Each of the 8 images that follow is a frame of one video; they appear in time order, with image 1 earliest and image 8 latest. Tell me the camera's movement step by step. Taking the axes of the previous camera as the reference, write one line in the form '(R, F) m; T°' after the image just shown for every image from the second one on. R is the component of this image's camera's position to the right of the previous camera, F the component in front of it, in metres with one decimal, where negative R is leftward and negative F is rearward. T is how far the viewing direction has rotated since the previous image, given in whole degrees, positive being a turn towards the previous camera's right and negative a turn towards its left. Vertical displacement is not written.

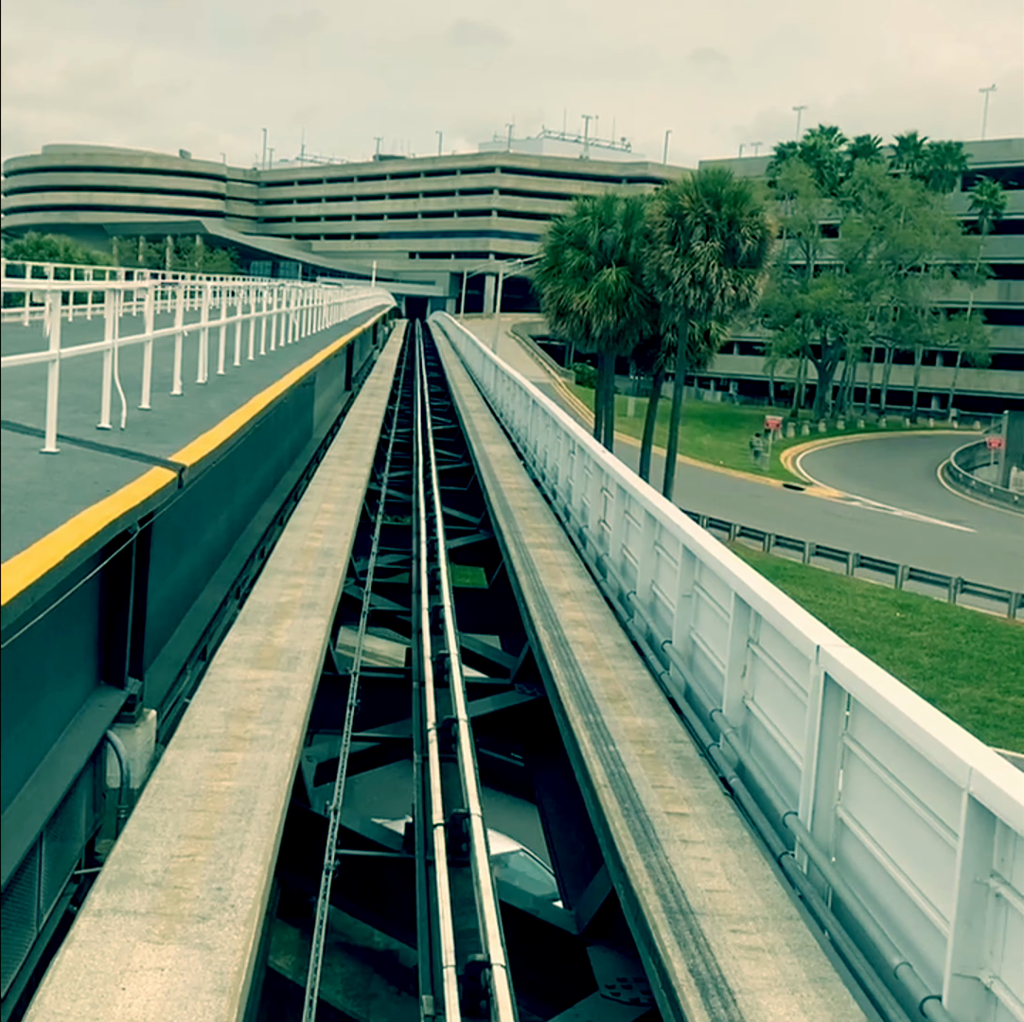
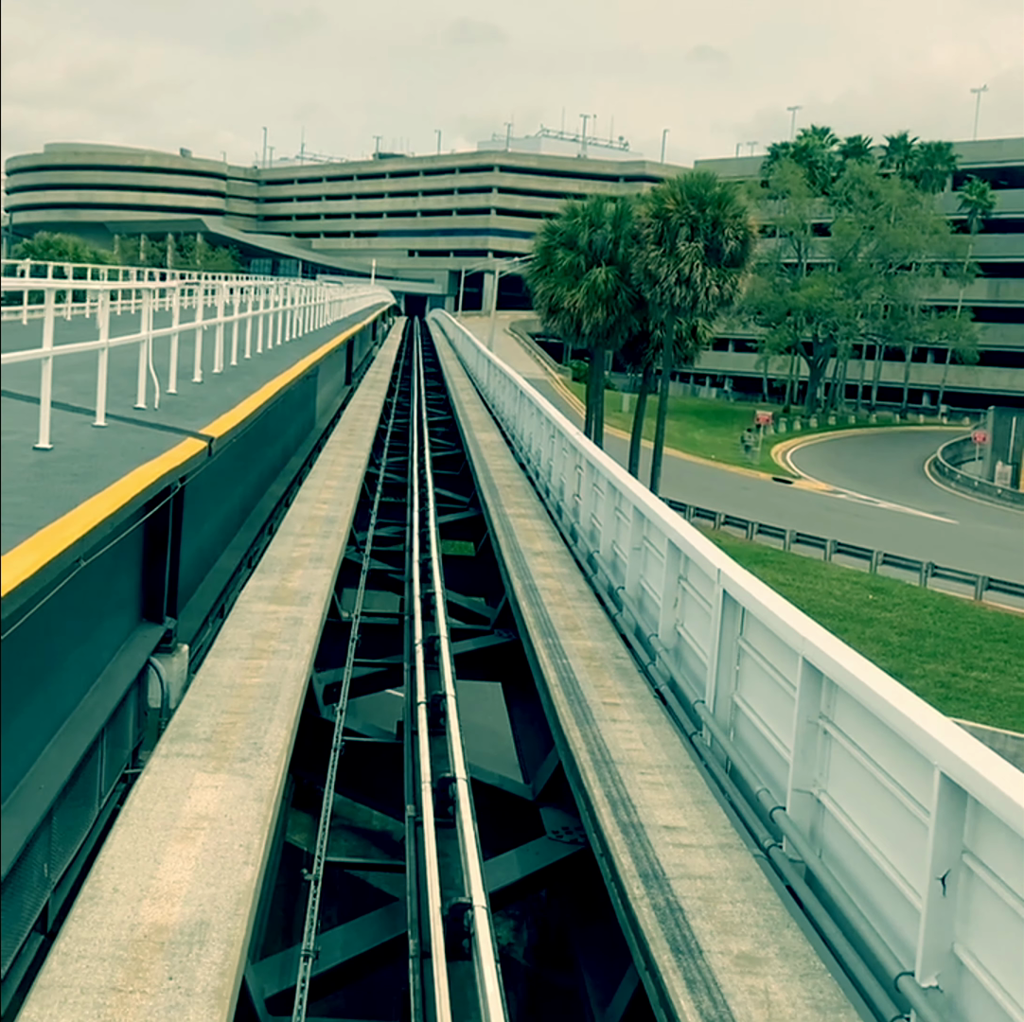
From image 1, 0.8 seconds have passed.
(+0.2, -1.4) m; 0°
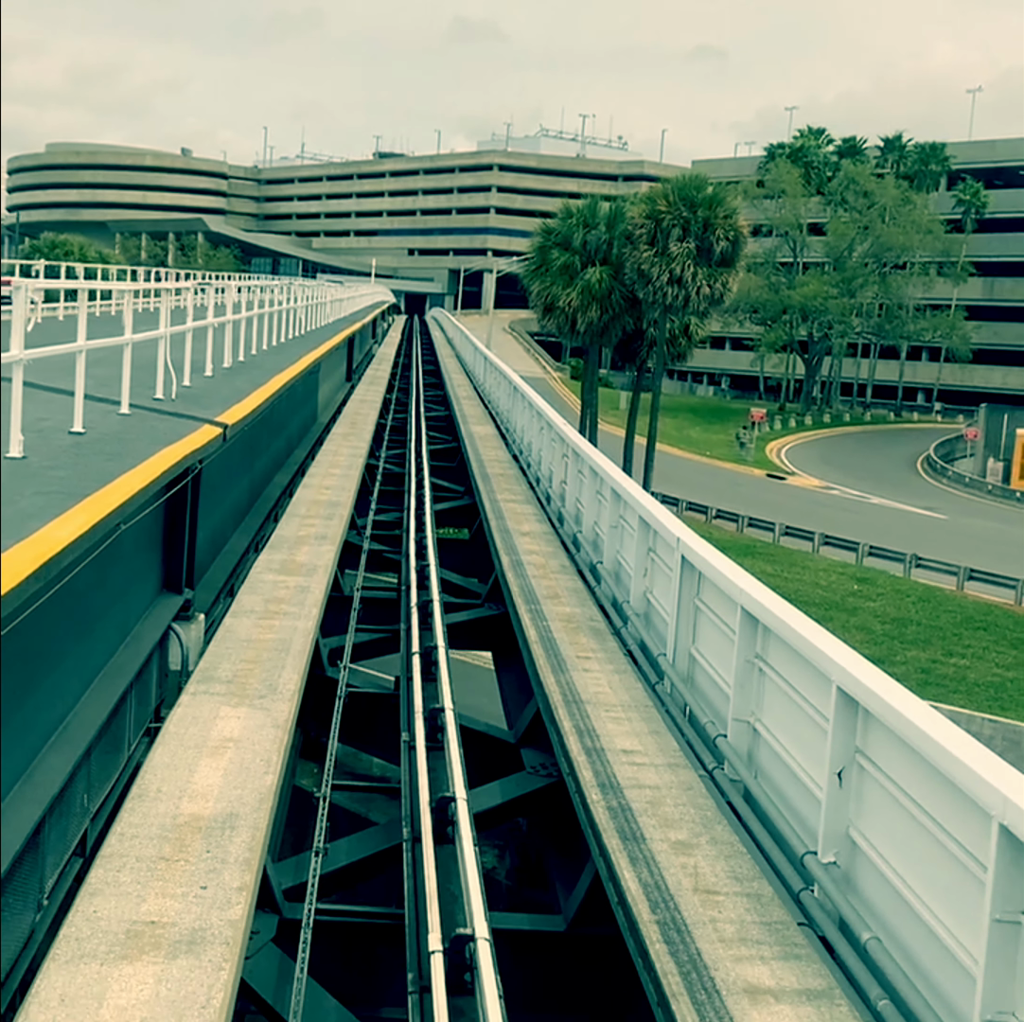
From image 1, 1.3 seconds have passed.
(+0.1, -0.9) m; 0°
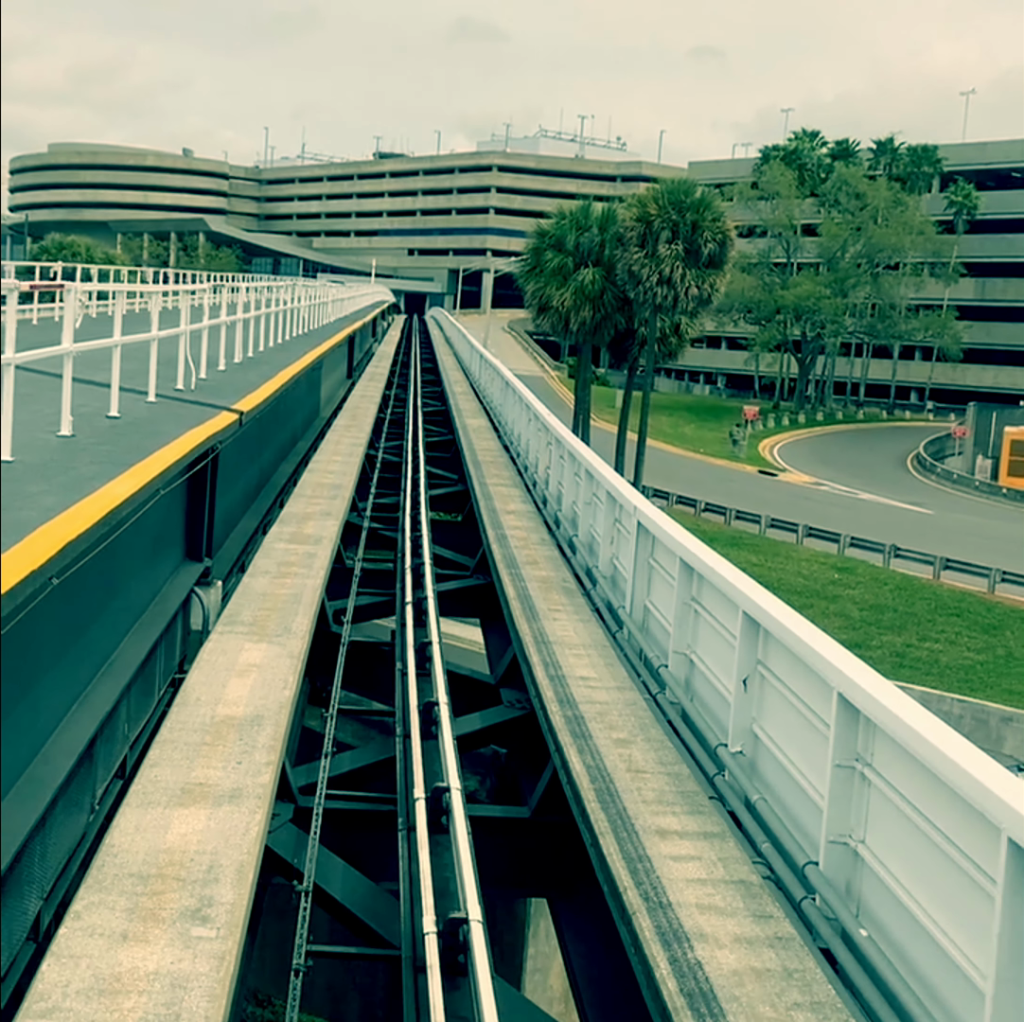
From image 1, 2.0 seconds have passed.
(+0.1, -1.2) m; 0°
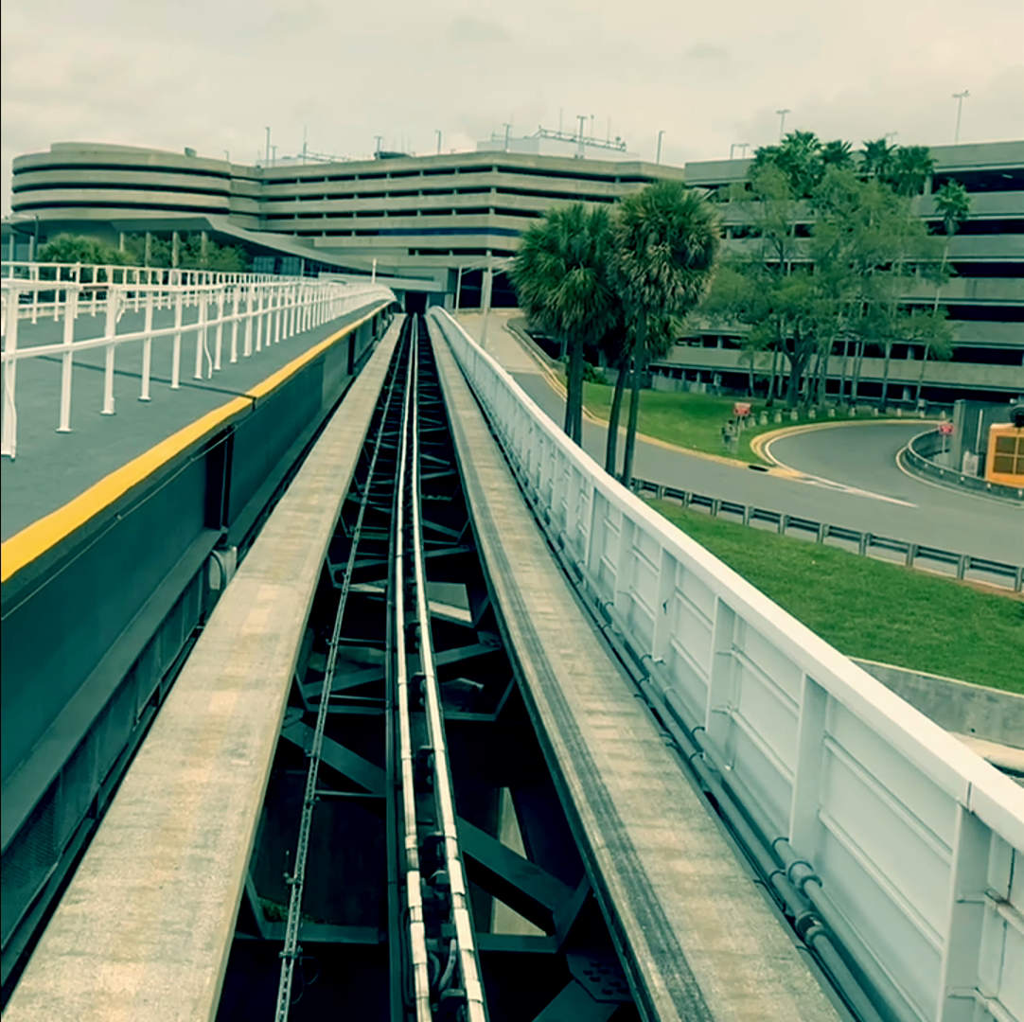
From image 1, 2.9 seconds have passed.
(+0.2, -1.5) m; 0°
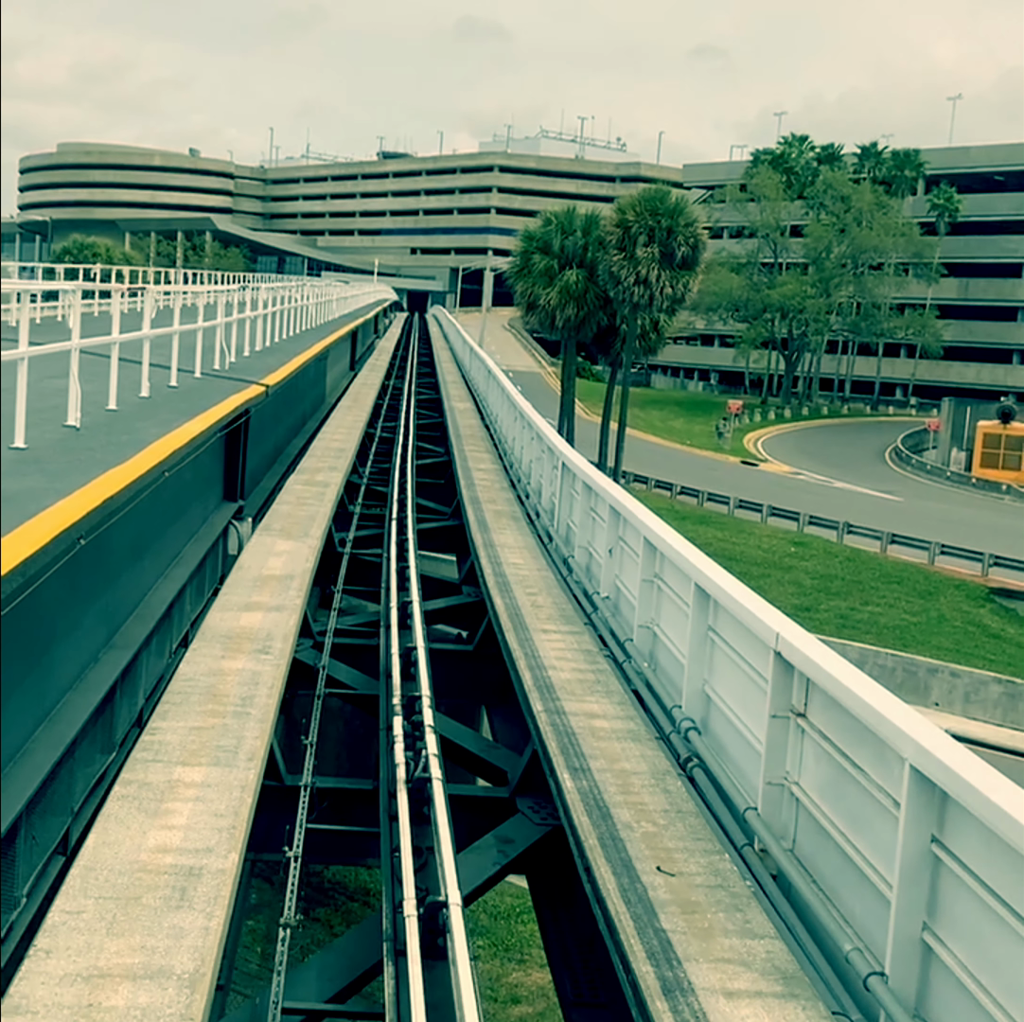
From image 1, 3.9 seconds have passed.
(+0.2, -1.6) m; 0°
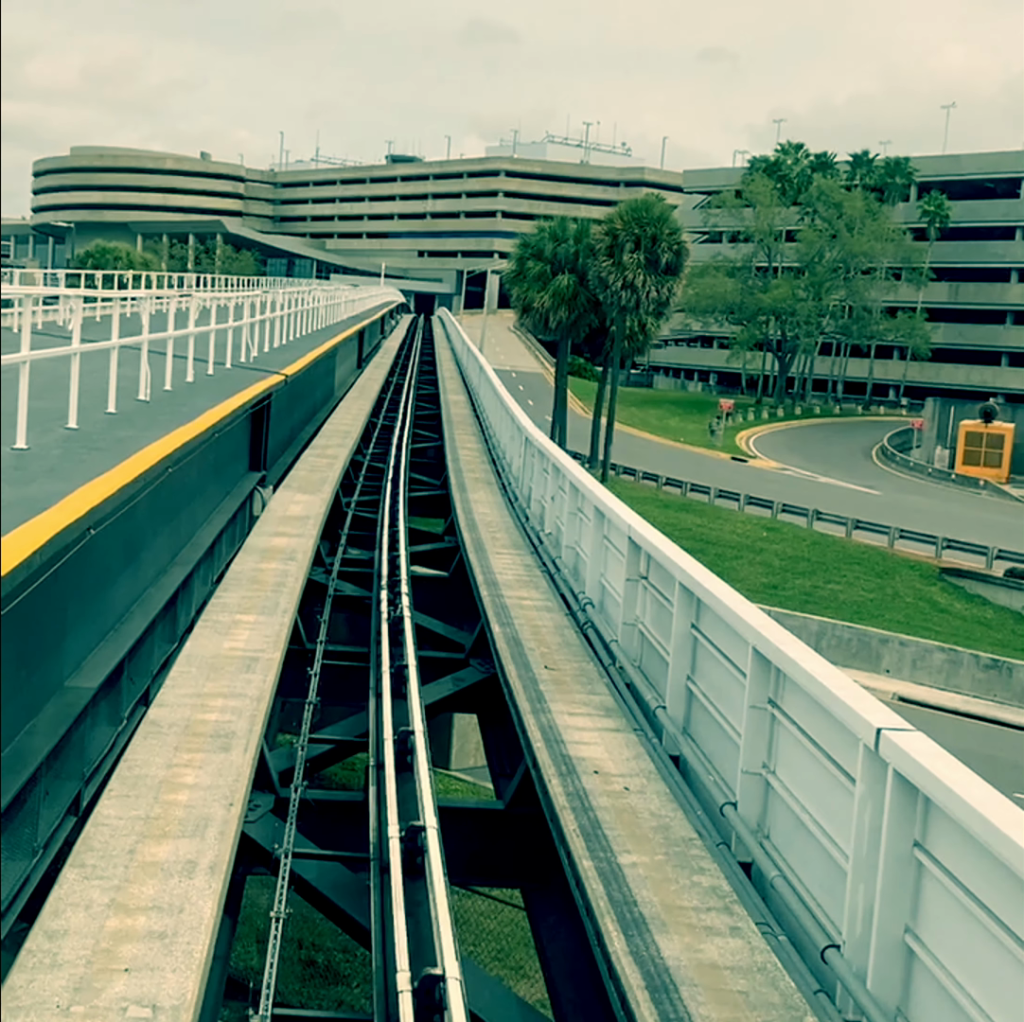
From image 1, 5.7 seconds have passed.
(+0.4, -2.8) m; 0°
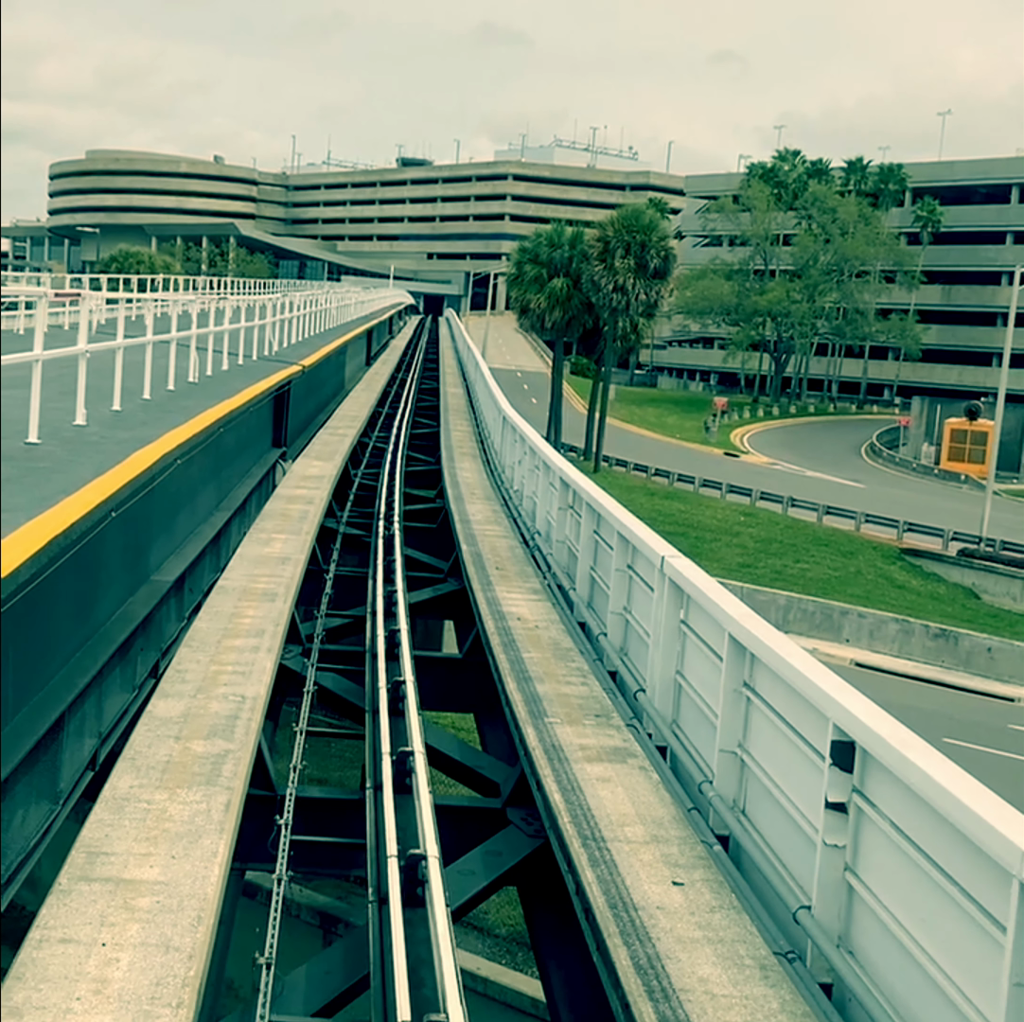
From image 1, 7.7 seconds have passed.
(+0.4, -2.9) m; 0°
